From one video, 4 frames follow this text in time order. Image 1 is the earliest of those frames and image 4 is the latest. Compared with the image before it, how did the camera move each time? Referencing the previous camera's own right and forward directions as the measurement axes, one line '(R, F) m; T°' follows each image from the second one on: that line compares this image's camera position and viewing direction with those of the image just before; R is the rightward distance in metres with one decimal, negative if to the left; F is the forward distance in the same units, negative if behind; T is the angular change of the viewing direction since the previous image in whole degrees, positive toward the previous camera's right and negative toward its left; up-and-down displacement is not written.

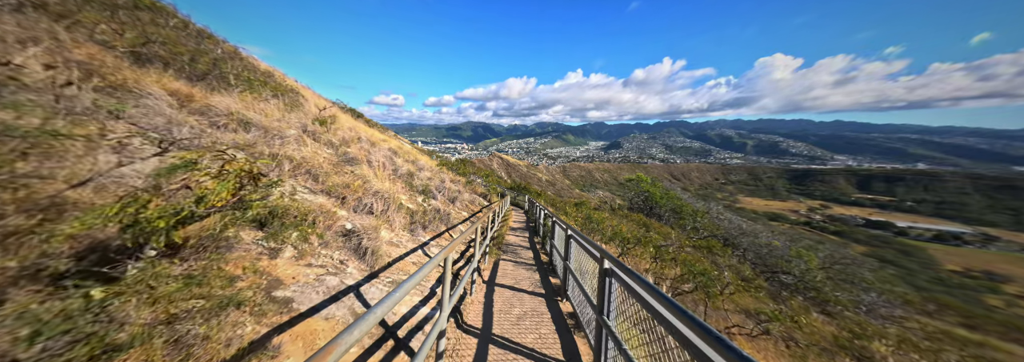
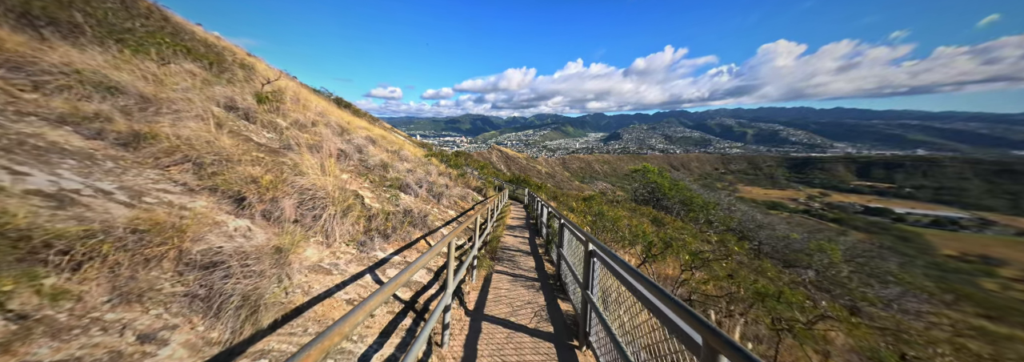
(+0.1, +1.7) m; 0°
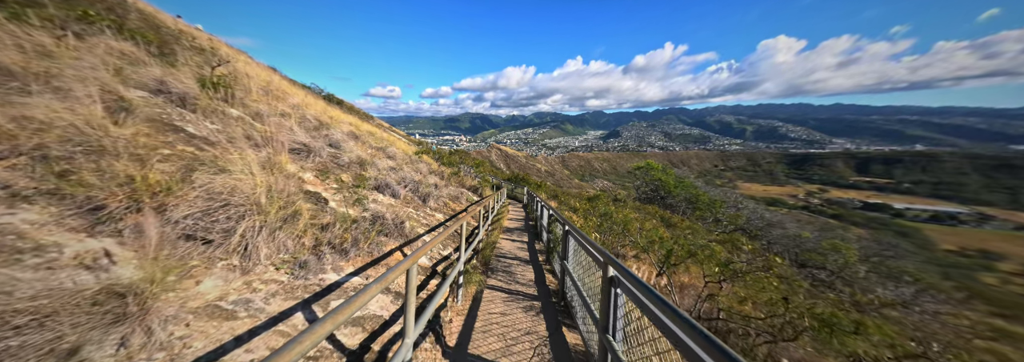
(+0.1, +1.0) m; 0°
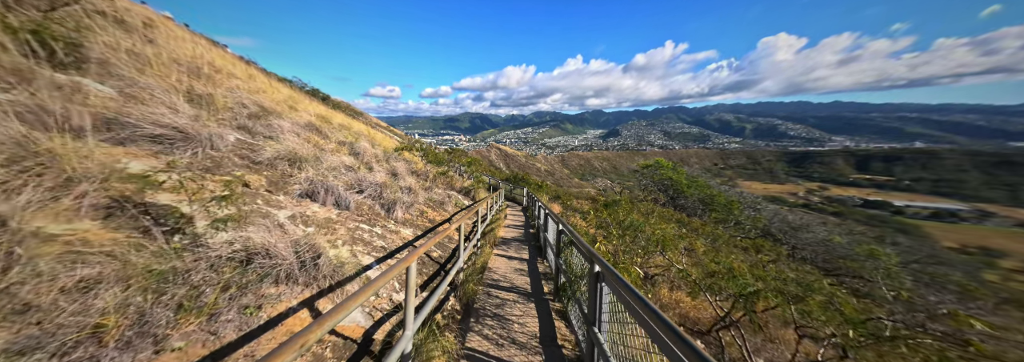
(+0.1, +2.0) m; 0°
